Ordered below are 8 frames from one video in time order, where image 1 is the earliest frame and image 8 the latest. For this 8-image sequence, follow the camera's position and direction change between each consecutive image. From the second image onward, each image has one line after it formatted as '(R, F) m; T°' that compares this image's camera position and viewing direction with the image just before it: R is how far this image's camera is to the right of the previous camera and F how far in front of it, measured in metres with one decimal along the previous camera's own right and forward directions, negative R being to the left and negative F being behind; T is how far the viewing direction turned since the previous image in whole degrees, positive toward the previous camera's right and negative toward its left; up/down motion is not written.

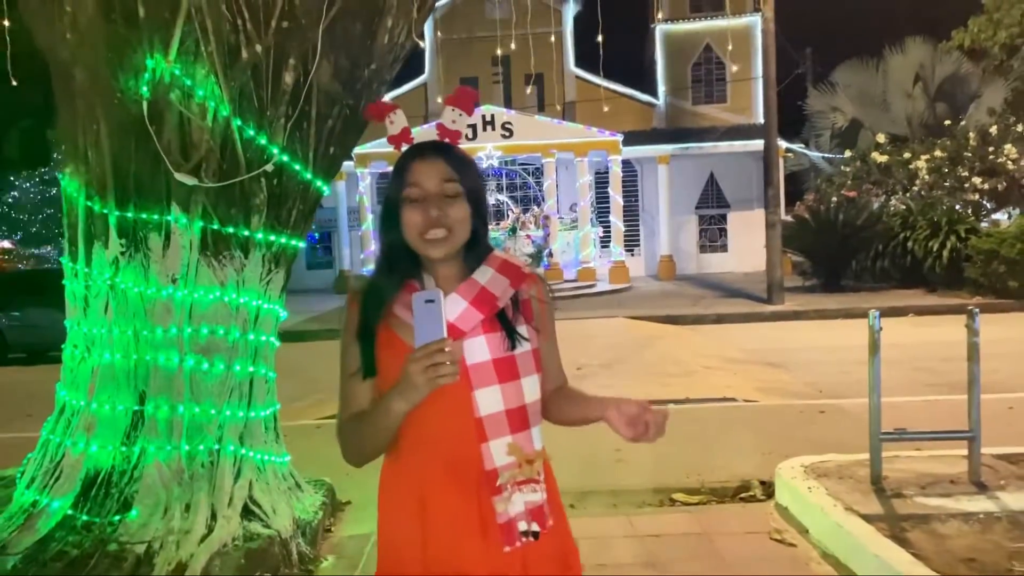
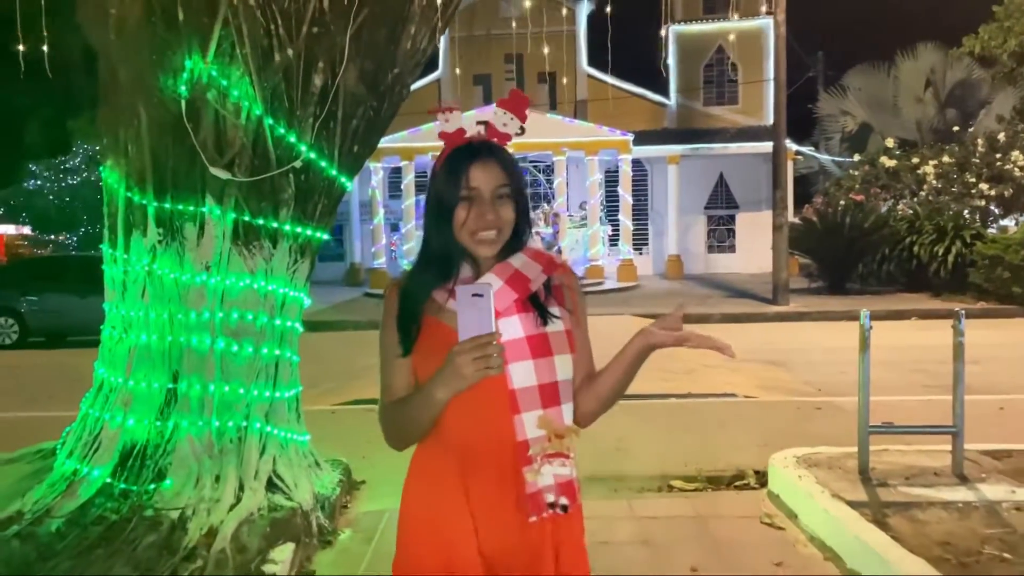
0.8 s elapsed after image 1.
(0.0, -0.3) m; -1°
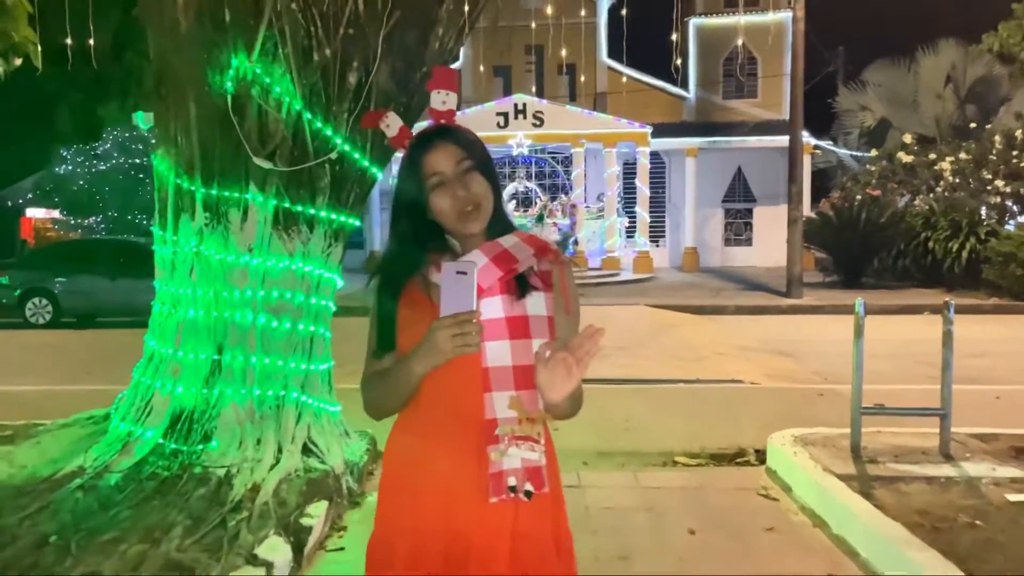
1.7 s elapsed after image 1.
(0.0, -0.4) m; -1°
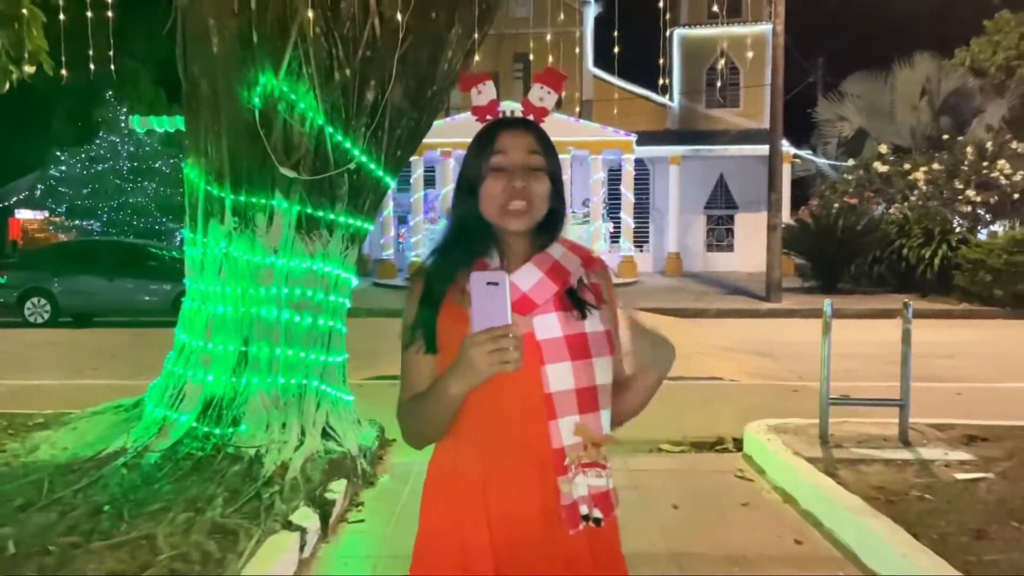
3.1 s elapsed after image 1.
(-0.1, -0.5) m; +1°
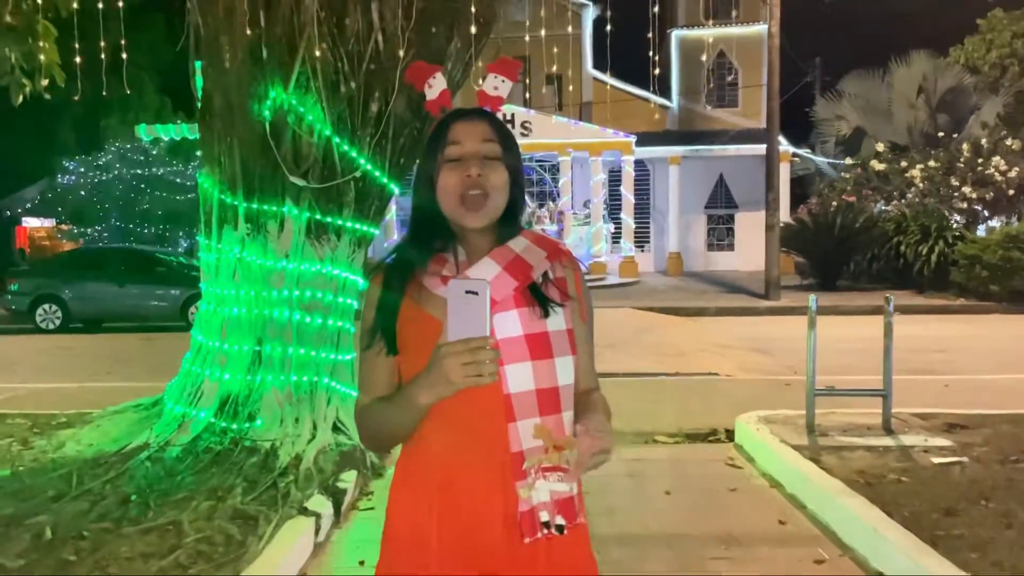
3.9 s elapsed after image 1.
(0.0, -0.3) m; 0°
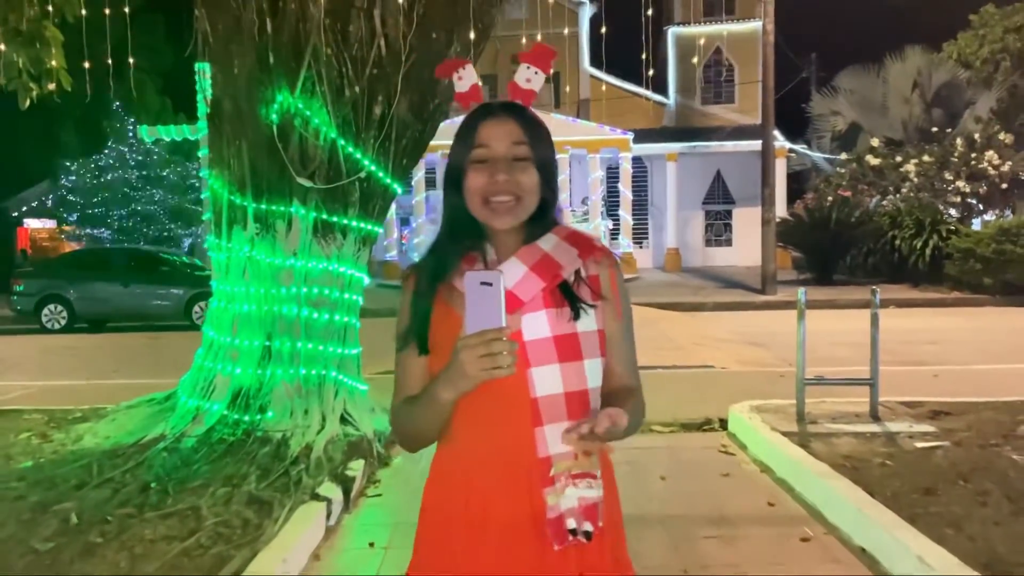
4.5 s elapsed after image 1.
(0.0, -0.2) m; 0°
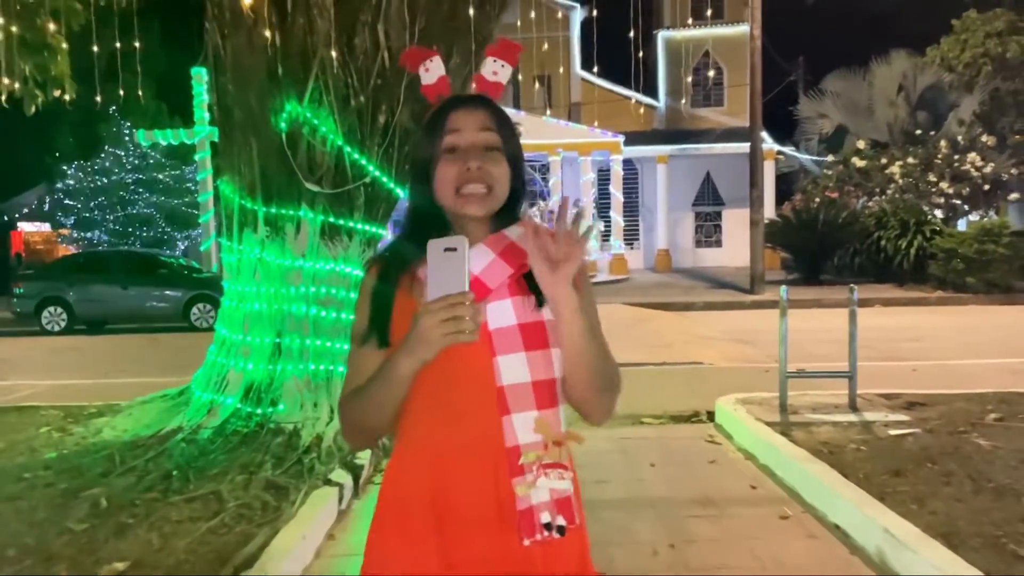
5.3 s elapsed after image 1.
(0.0, -0.3) m; +1°
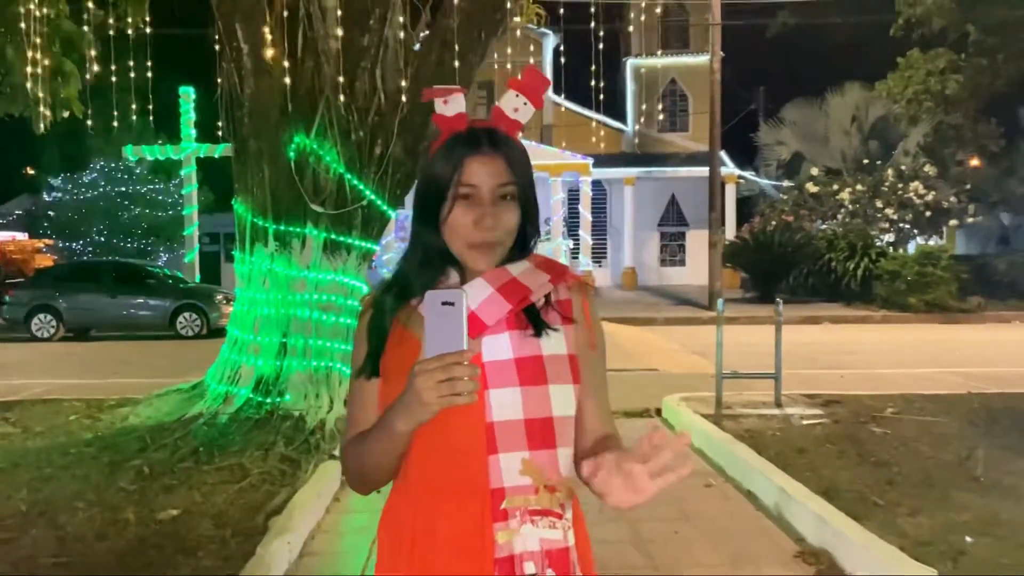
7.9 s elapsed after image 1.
(0.0, -1.0) m; +2°
